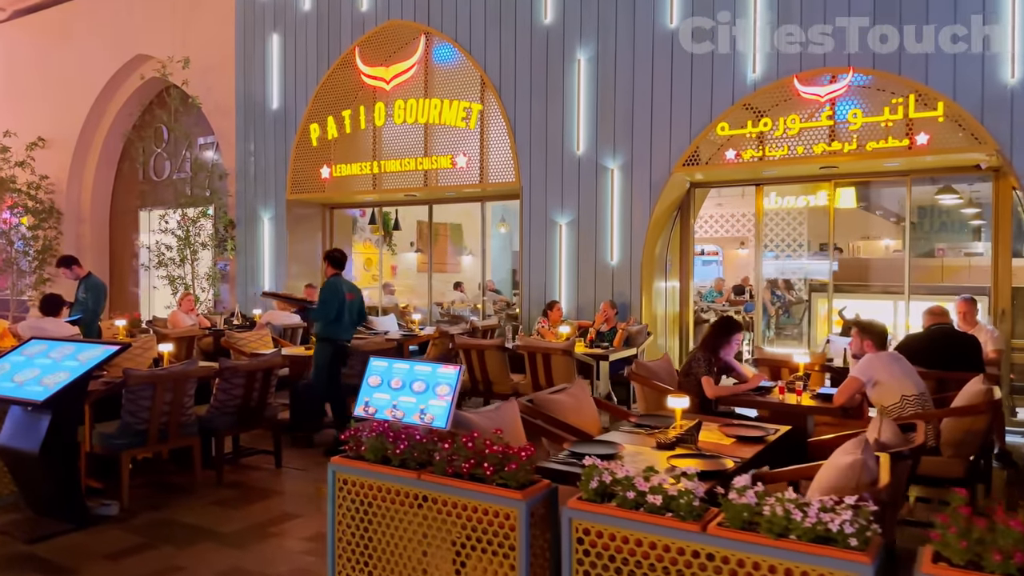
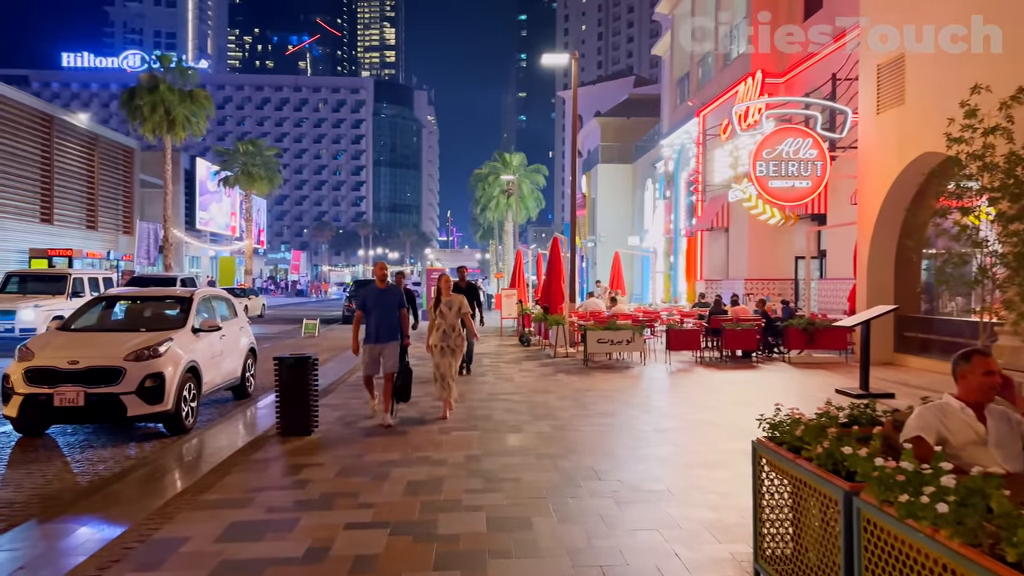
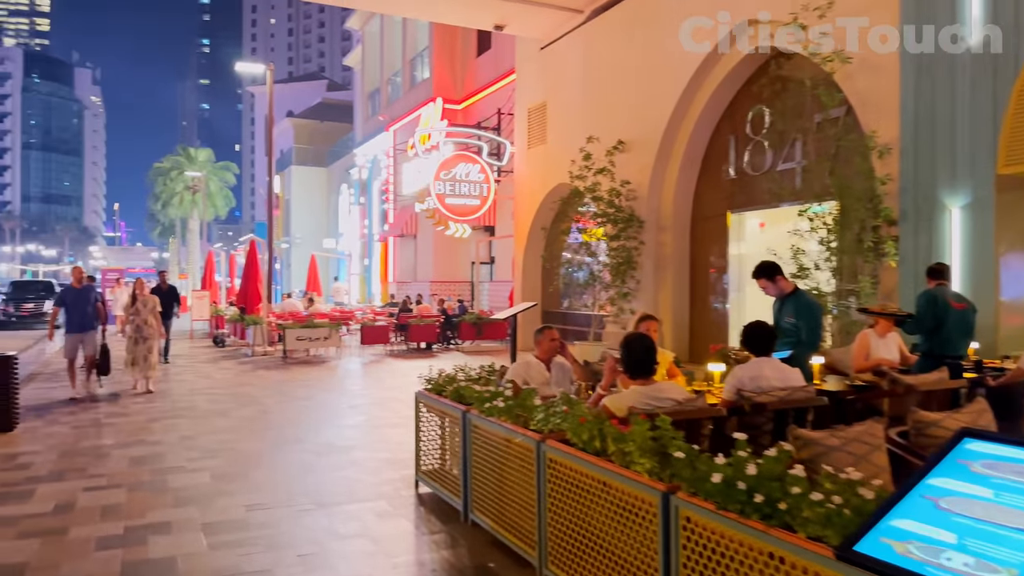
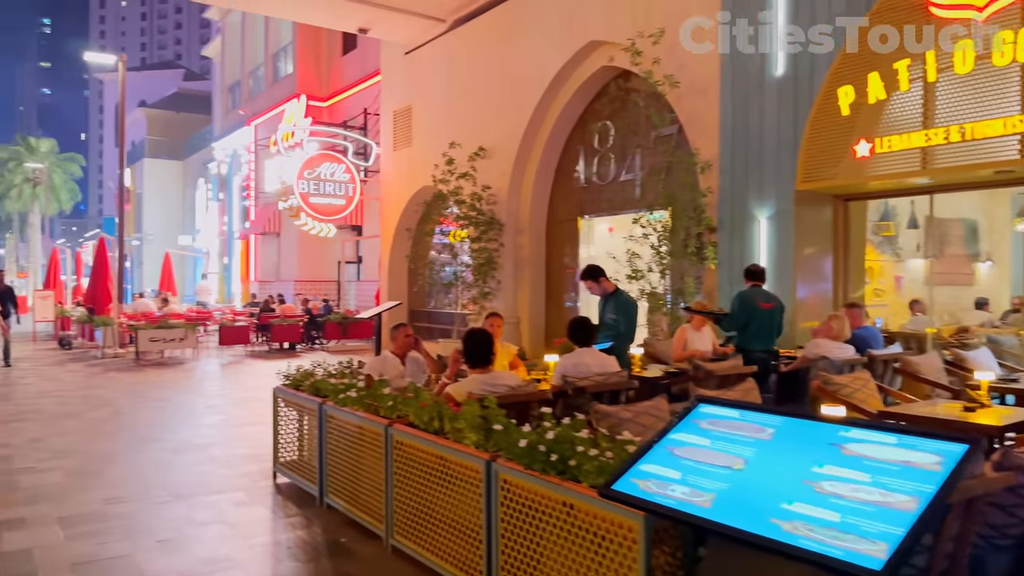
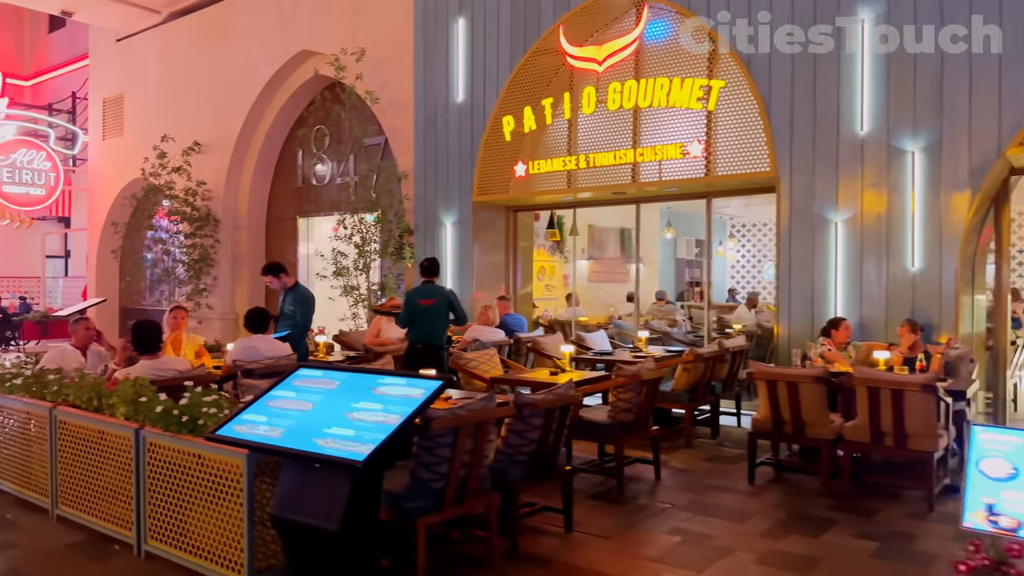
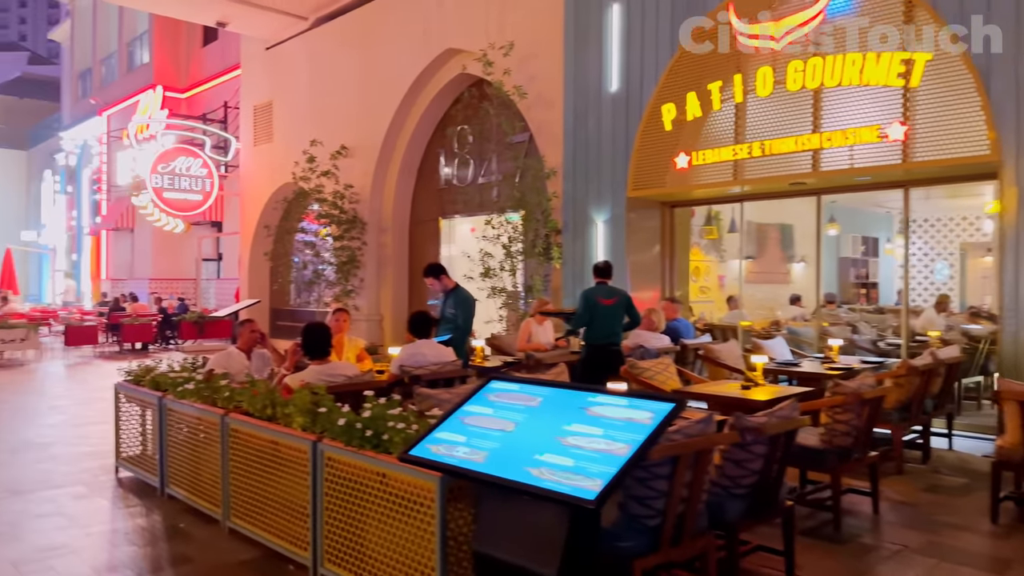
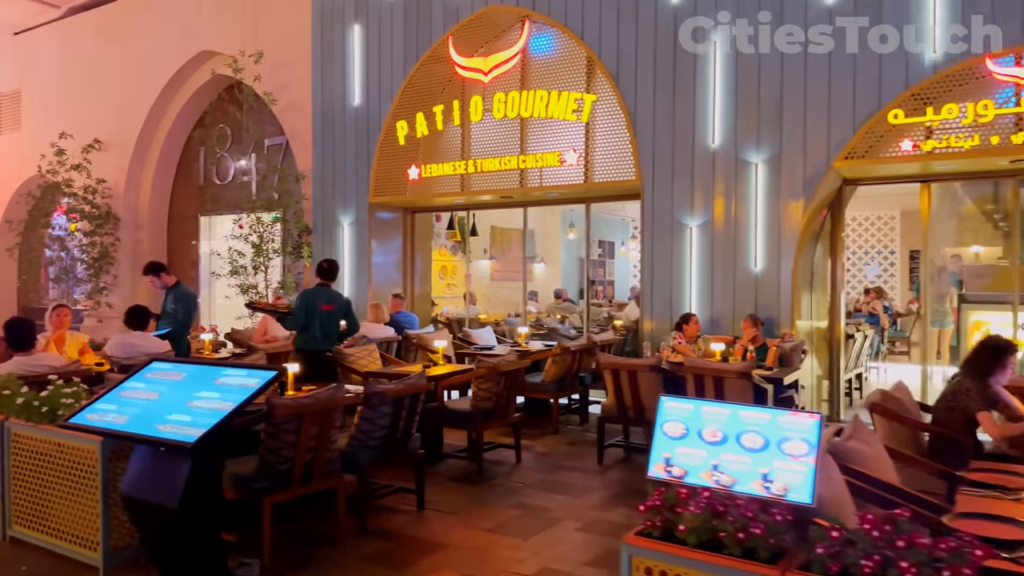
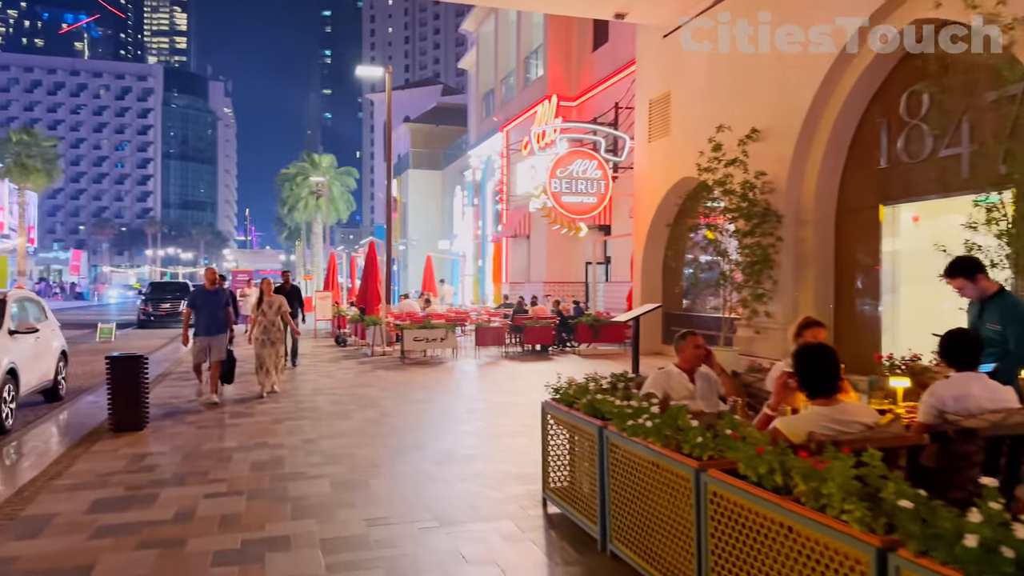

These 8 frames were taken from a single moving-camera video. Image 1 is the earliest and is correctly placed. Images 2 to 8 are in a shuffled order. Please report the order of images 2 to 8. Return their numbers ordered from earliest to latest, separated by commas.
7, 5, 6, 4, 3, 8, 2
